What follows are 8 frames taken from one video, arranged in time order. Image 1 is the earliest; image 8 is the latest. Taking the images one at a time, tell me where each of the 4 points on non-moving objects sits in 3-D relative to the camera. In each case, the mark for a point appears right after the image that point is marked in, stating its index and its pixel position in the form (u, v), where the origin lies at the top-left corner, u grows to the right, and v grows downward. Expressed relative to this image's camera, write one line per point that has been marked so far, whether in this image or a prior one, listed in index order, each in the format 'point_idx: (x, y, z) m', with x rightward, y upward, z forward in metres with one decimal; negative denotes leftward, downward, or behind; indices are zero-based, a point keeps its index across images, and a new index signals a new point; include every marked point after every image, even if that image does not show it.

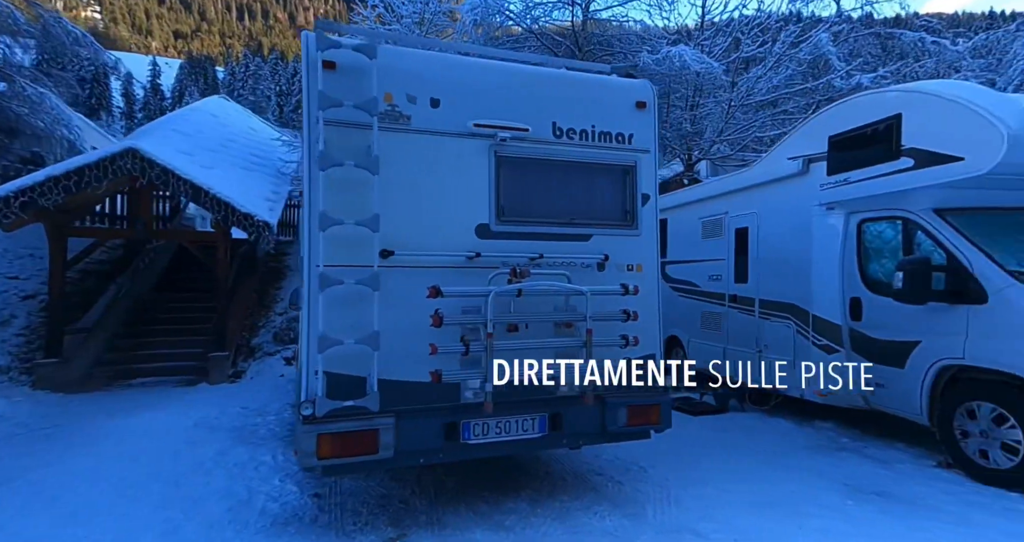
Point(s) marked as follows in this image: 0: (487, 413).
0: (-0.1, -0.7, +2.2) m
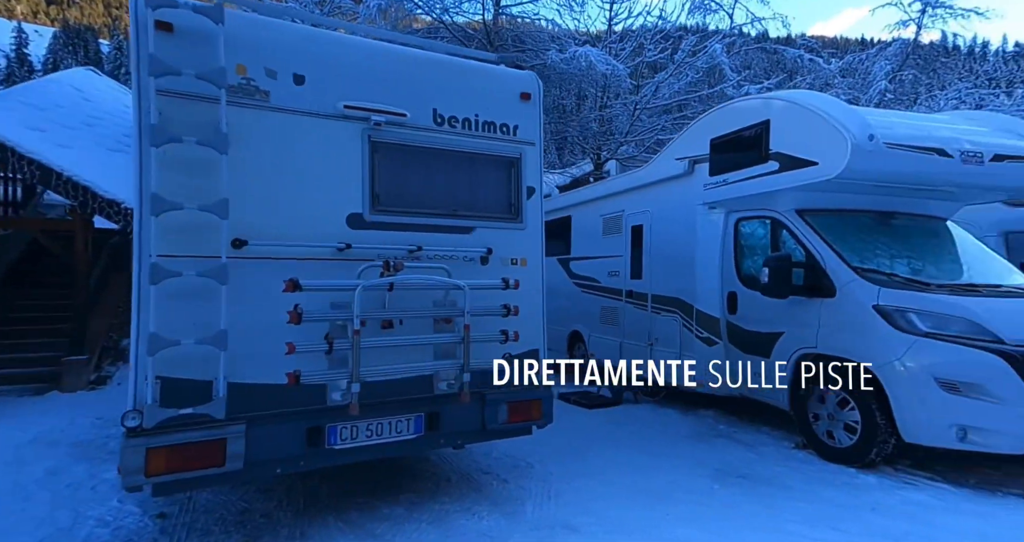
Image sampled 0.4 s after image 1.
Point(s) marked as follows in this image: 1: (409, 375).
0: (-0.7, -0.6, +2.0) m
1: (-0.5, -0.5, +2.2) m
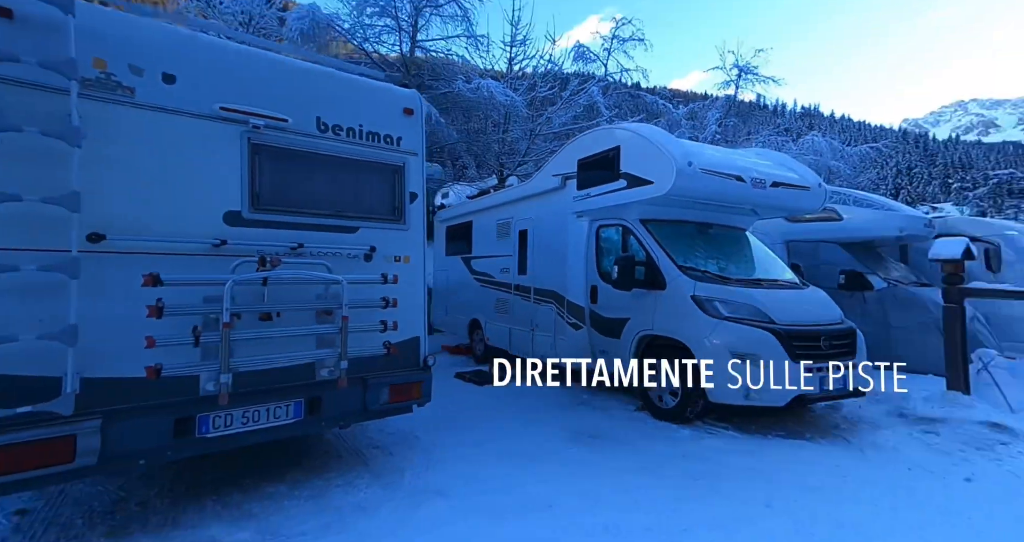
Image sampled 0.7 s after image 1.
0: (-1.2, -0.6, +2.1) m
1: (-1.1, -0.4, +2.3) m
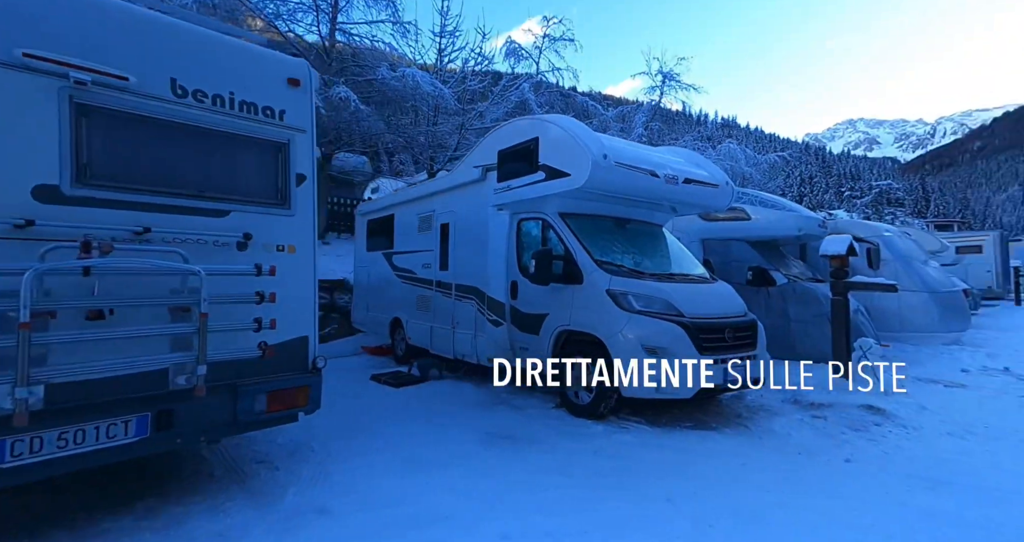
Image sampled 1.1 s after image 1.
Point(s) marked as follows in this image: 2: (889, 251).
0: (-1.7, -0.5, +1.7) m
1: (-1.5, -0.4, +1.9) m
2: (+7.6, +0.4, +9.6) m
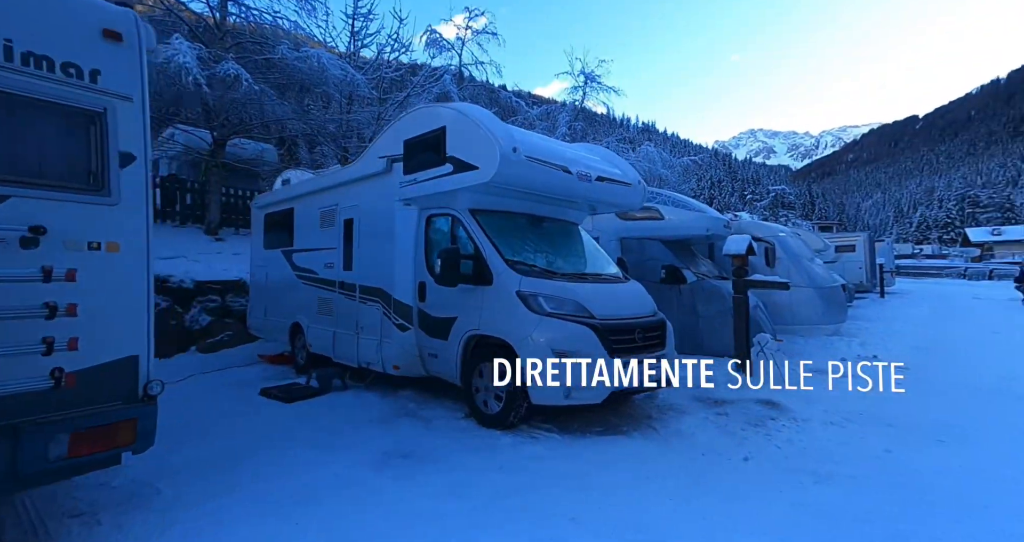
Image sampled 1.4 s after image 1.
0: (-2.0, -0.6, +1.1) m
1: (-1.9, -0.4, +1.3) m
2: (+5.9, +0.5, +10.3) m
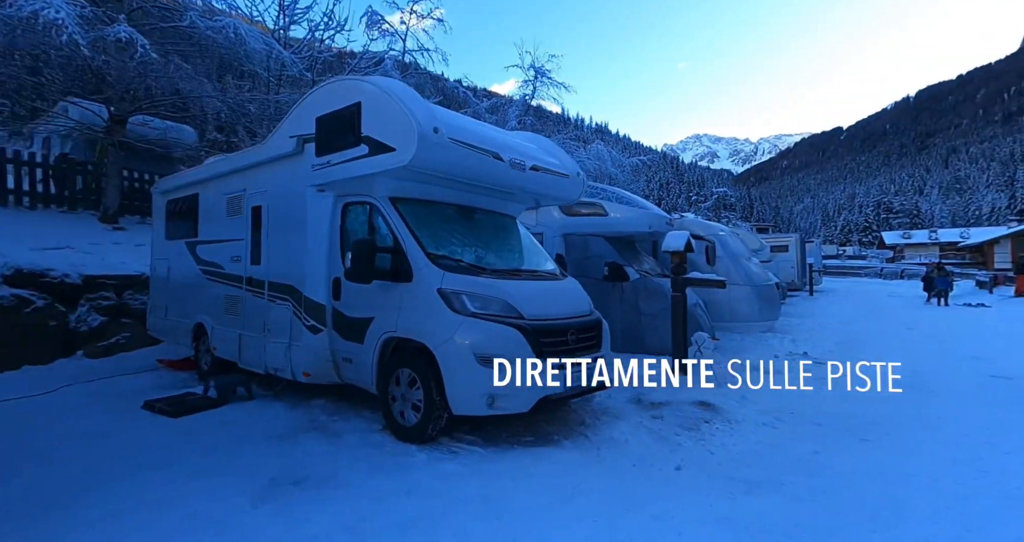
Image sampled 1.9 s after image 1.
0: (-2.3, -0.5, +0.5) m
1: (-2.3, -0.4, +0.8) m
2: (+4.7, +0.5, +10.5) m
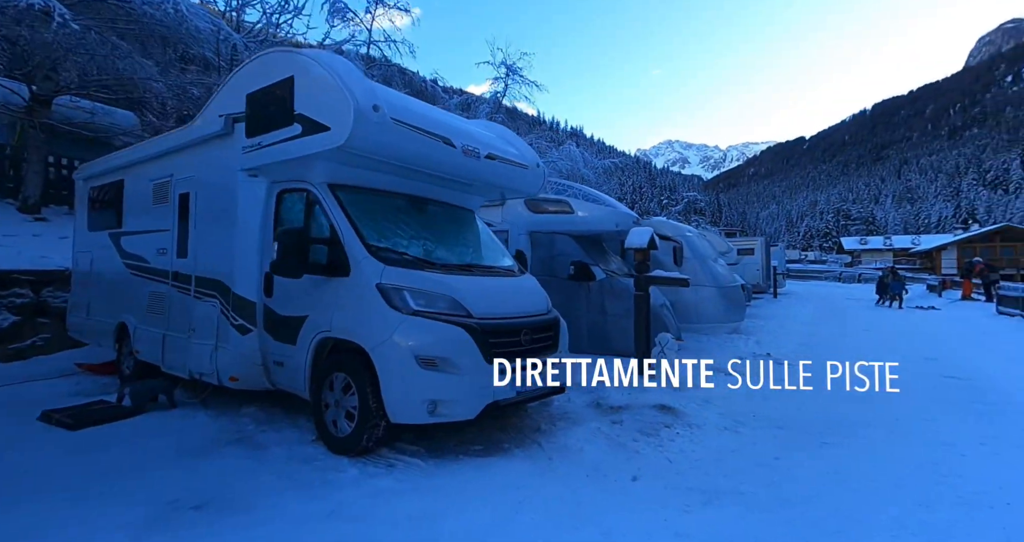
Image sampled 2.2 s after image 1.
0: (-2.5, -0.5, +0.1) m
1: (-2.5, -0.3, +0.4) m
2: (+3.9, +0.5, +10.5) m
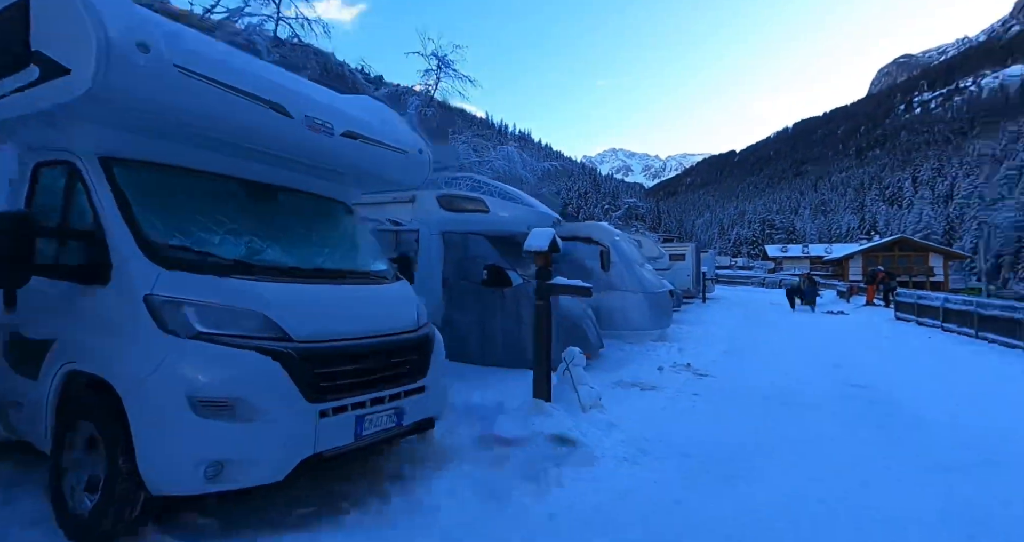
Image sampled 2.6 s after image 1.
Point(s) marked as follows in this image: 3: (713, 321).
0: (-3.0, -0.5, -0.9) m
1: (-3.0, -0.3, -0.7) m
2: (+2.2, +0.4, +10.1) m
3: (+6.9, -1.7, +16.2) m
